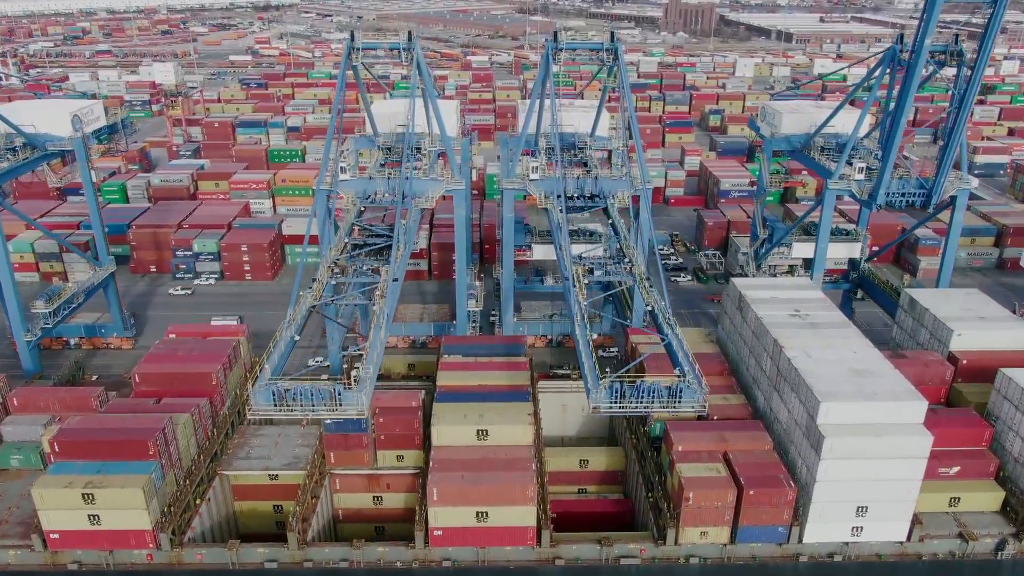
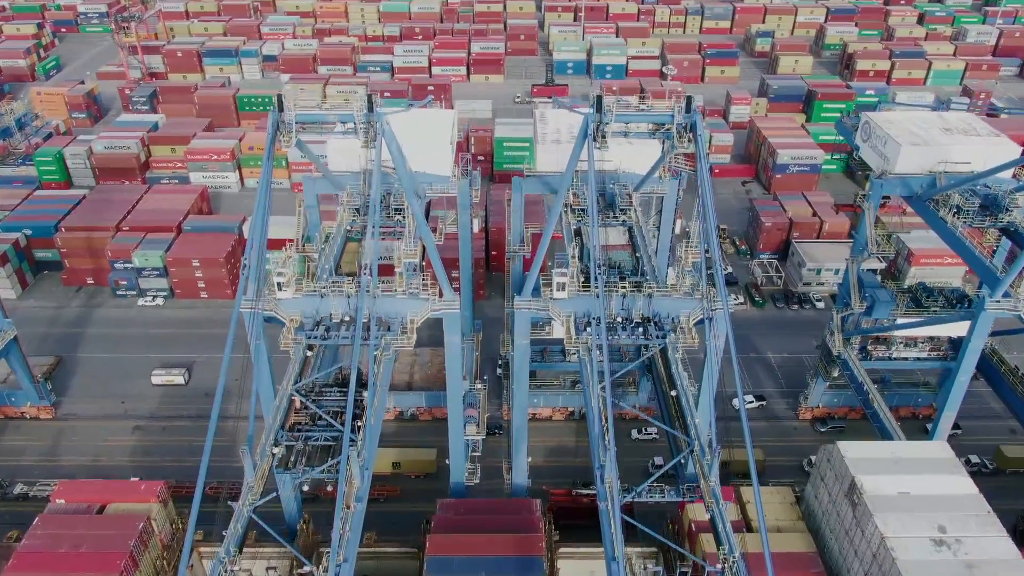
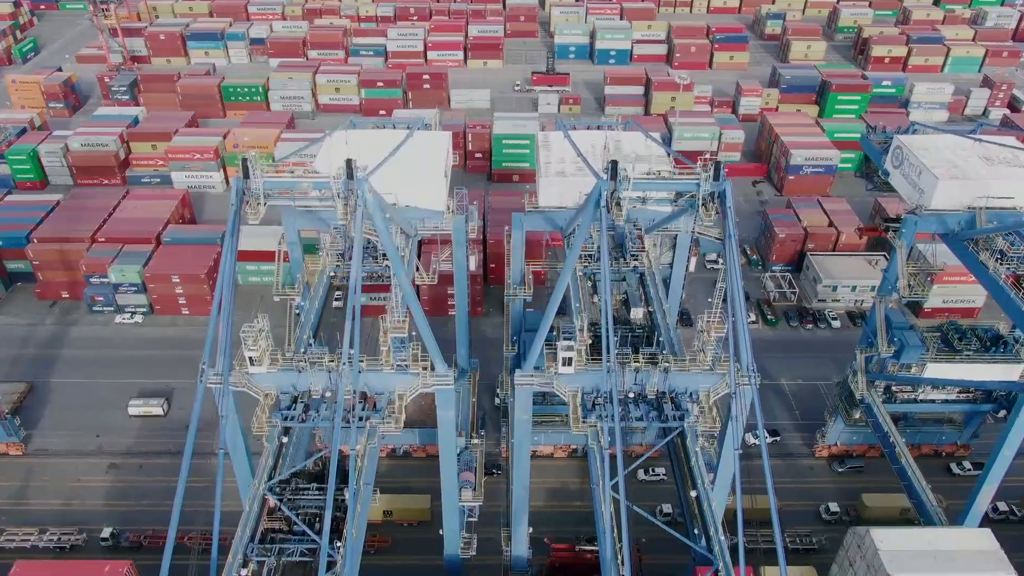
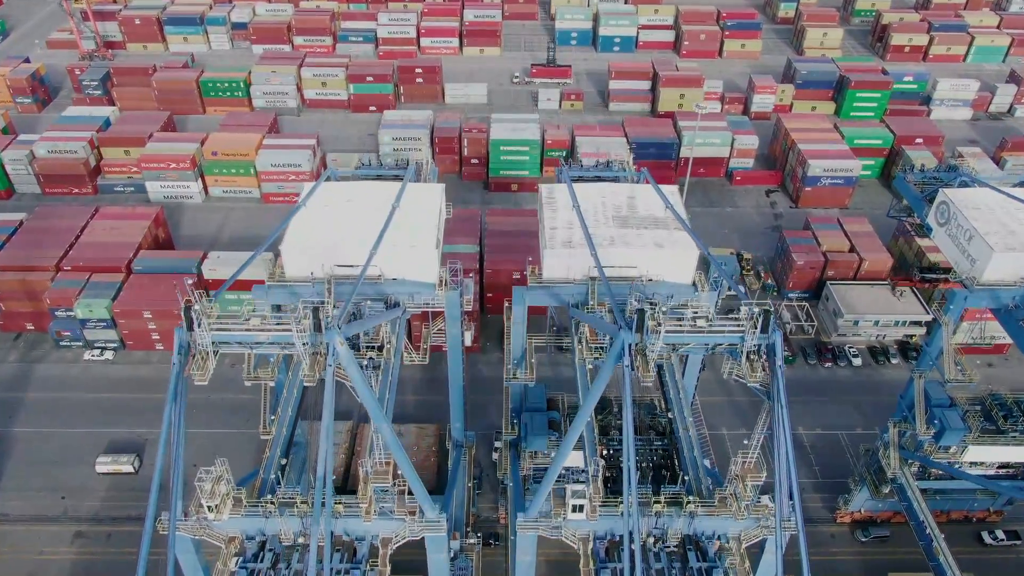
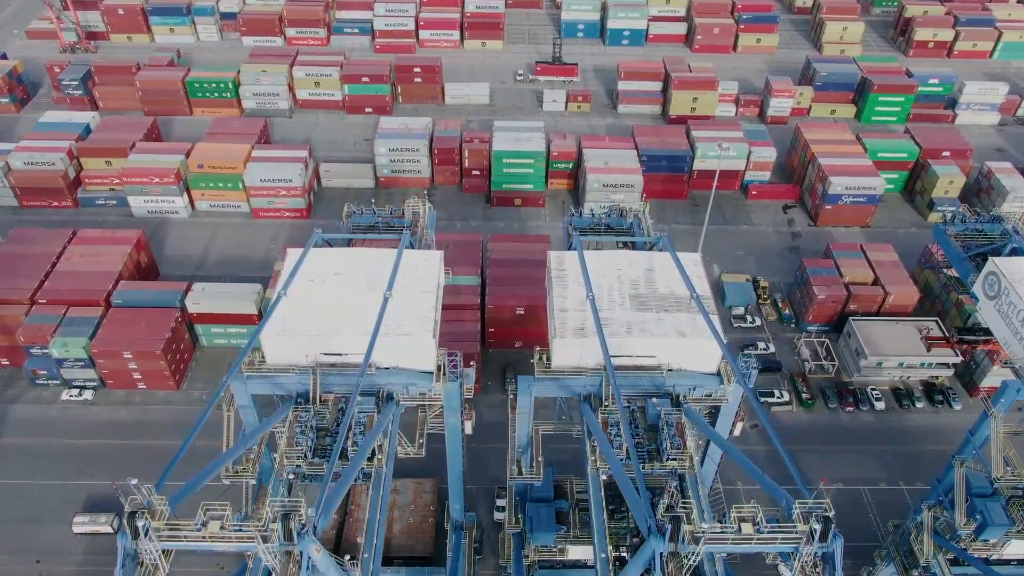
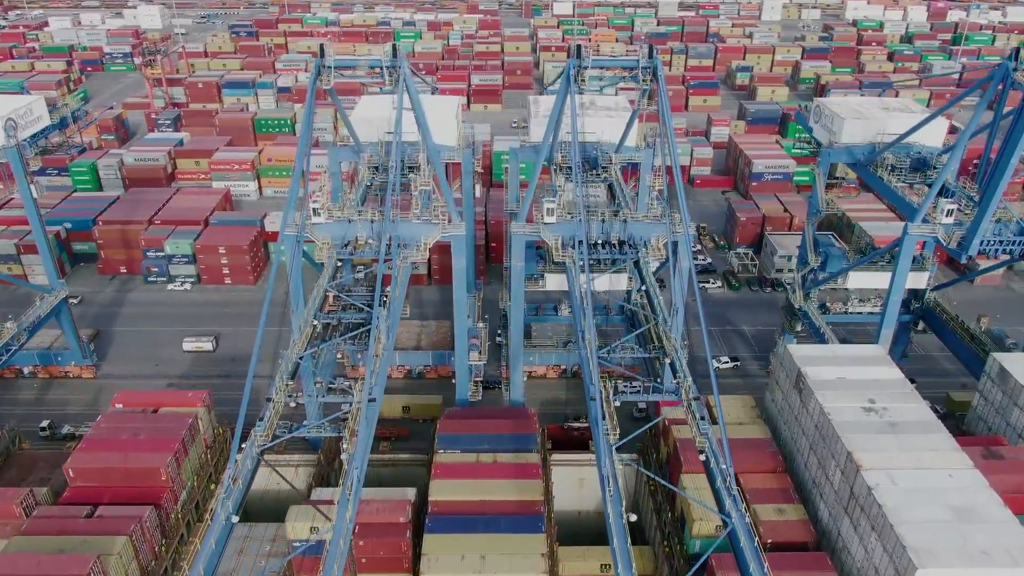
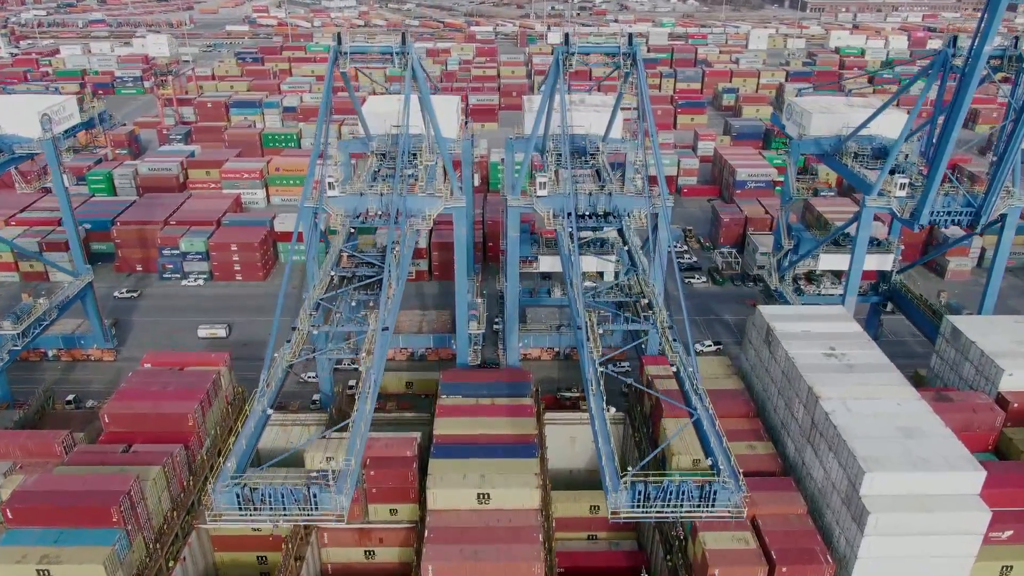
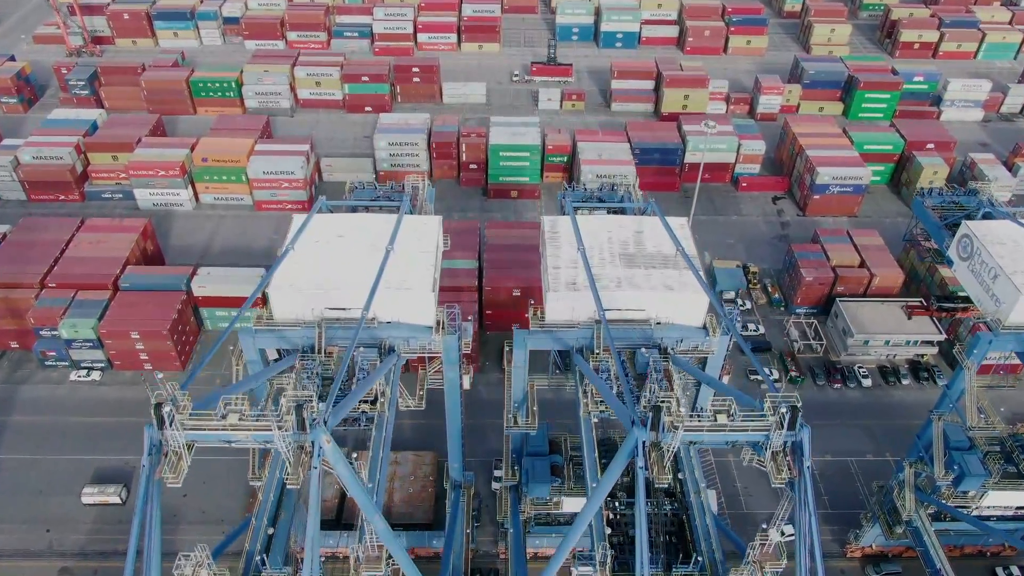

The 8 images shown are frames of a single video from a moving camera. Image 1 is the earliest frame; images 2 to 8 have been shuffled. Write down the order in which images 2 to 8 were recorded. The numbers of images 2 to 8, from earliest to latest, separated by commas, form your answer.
7, 6, 2, 3, 4, 8, 5
